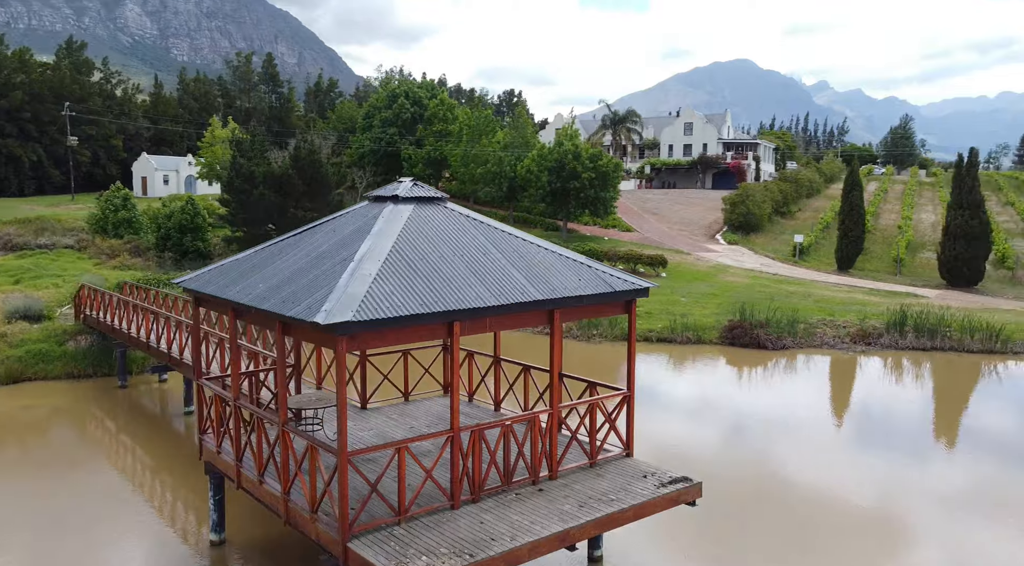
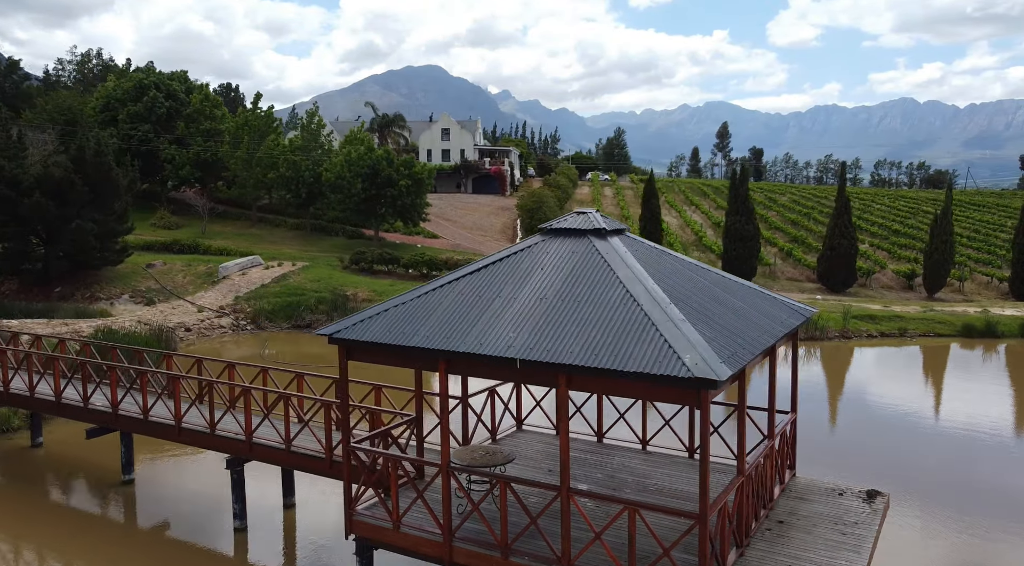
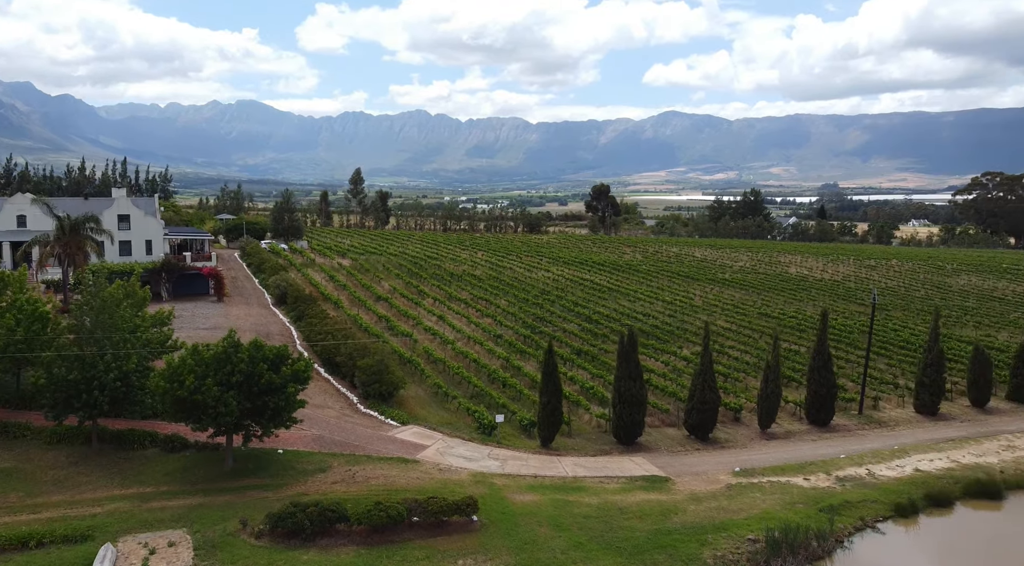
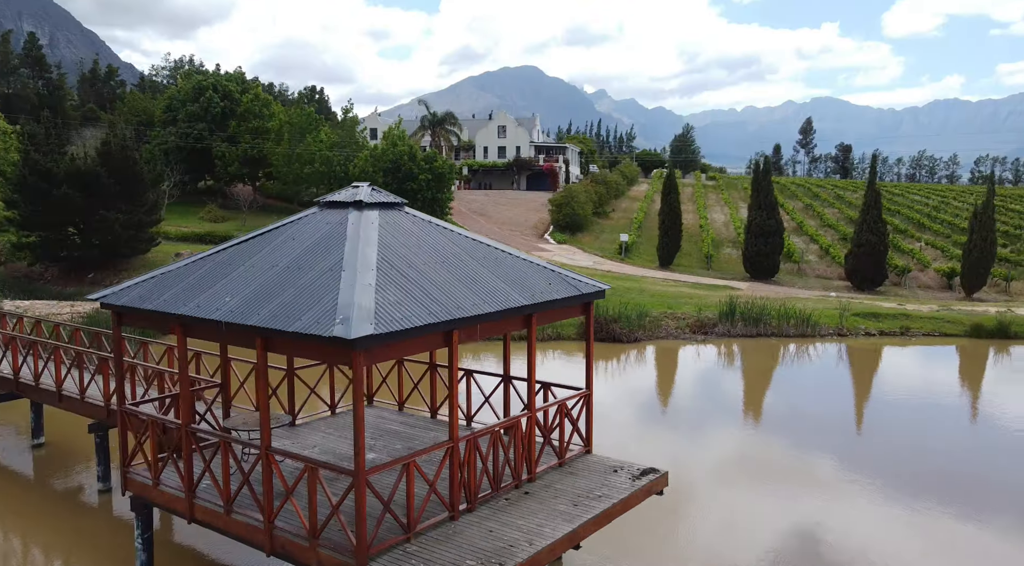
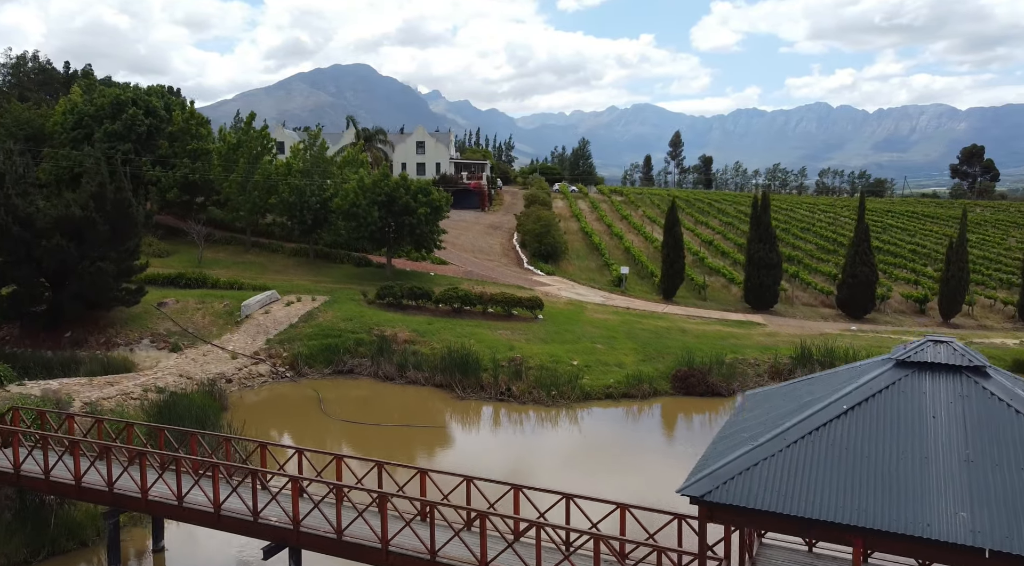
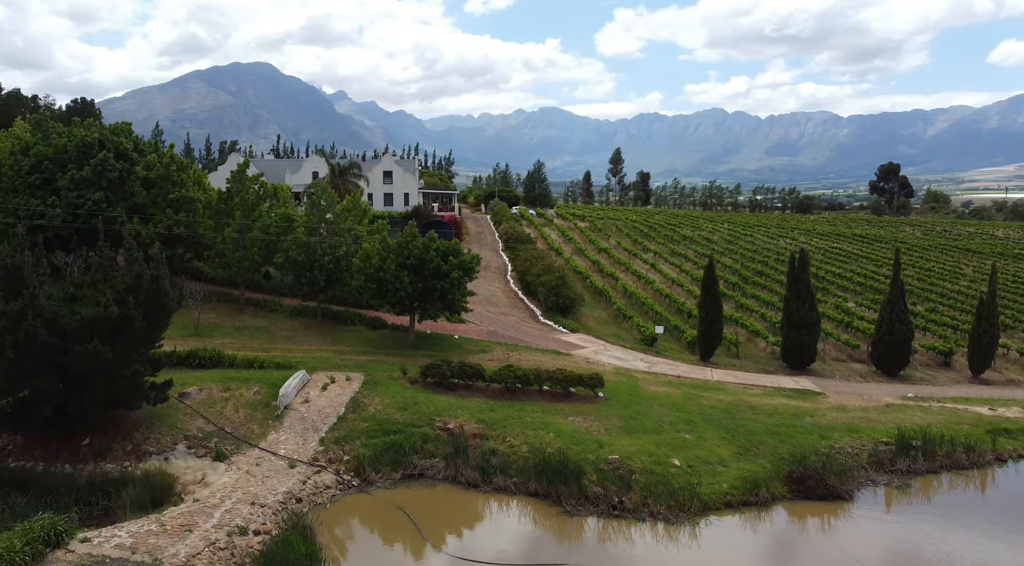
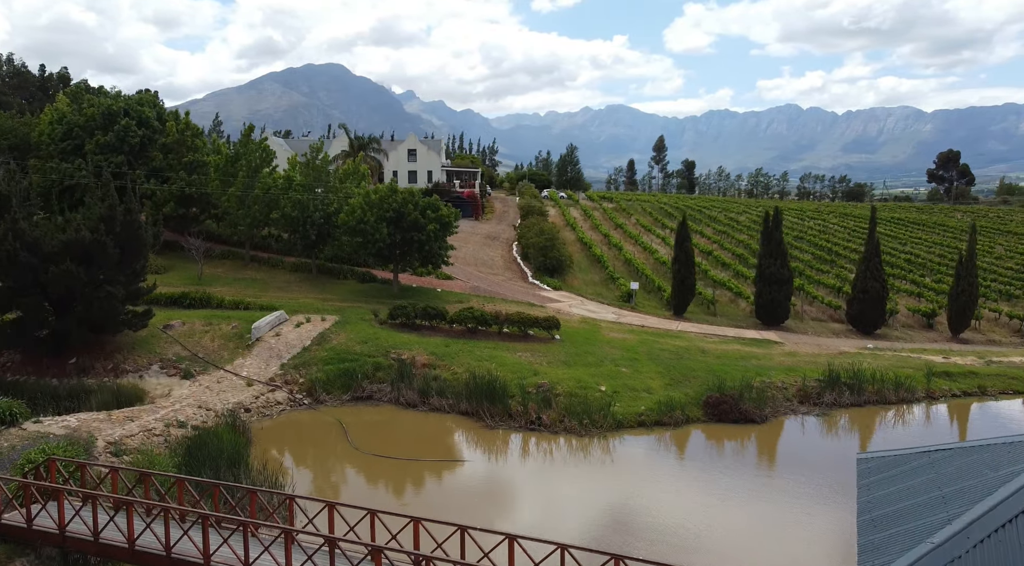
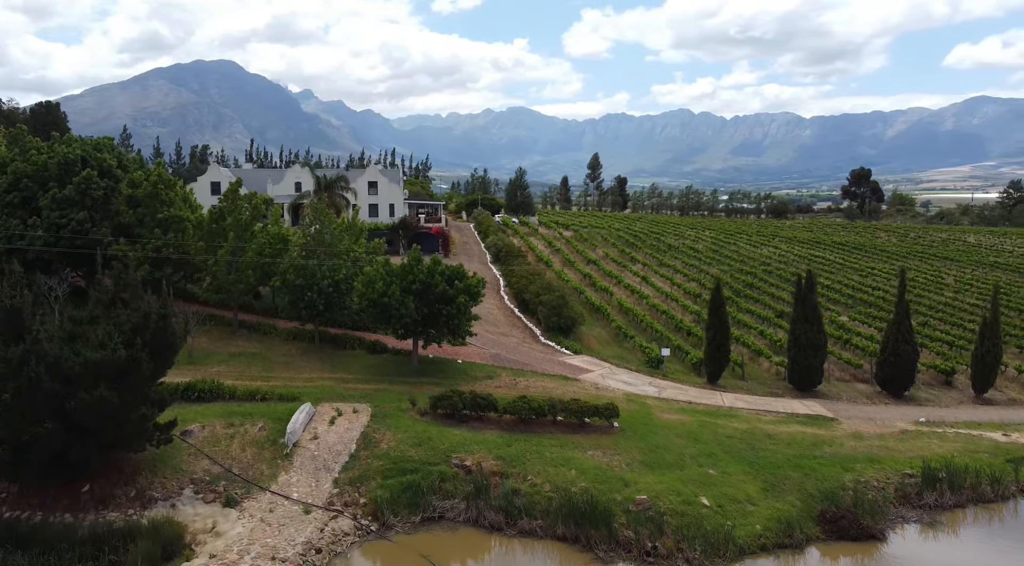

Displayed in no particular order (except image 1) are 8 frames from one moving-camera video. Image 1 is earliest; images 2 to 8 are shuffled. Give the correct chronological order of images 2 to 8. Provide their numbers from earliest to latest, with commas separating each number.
4, 2, 5, 7, 6, 8, 3
